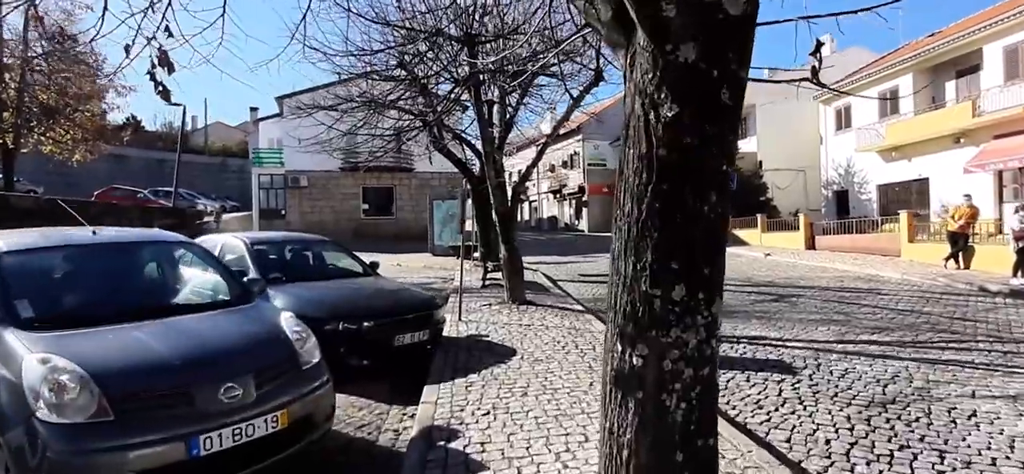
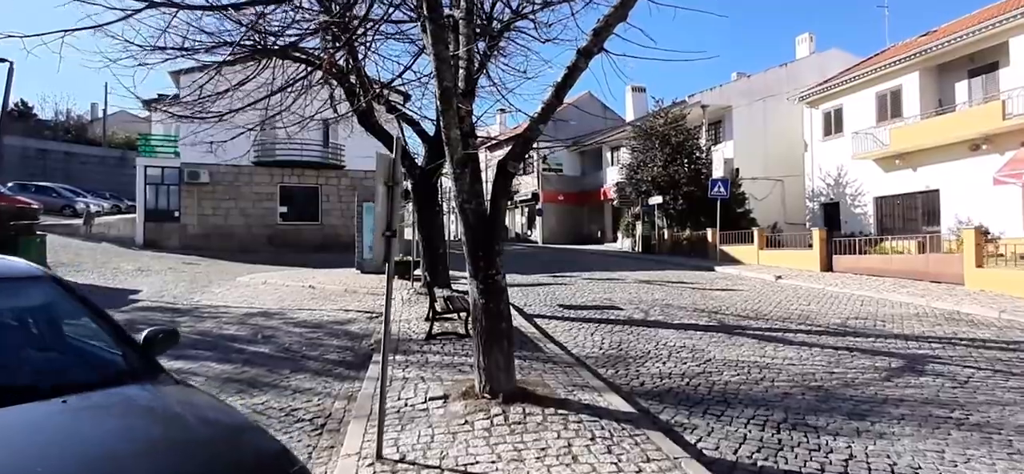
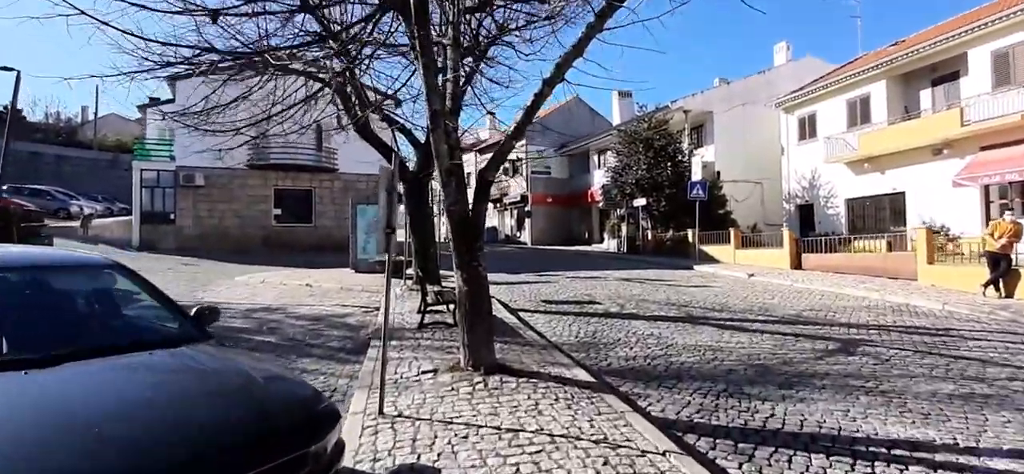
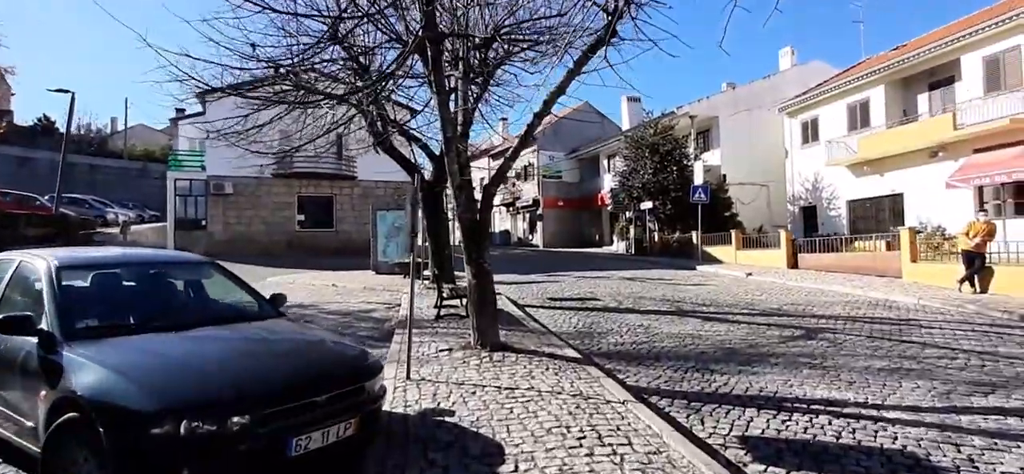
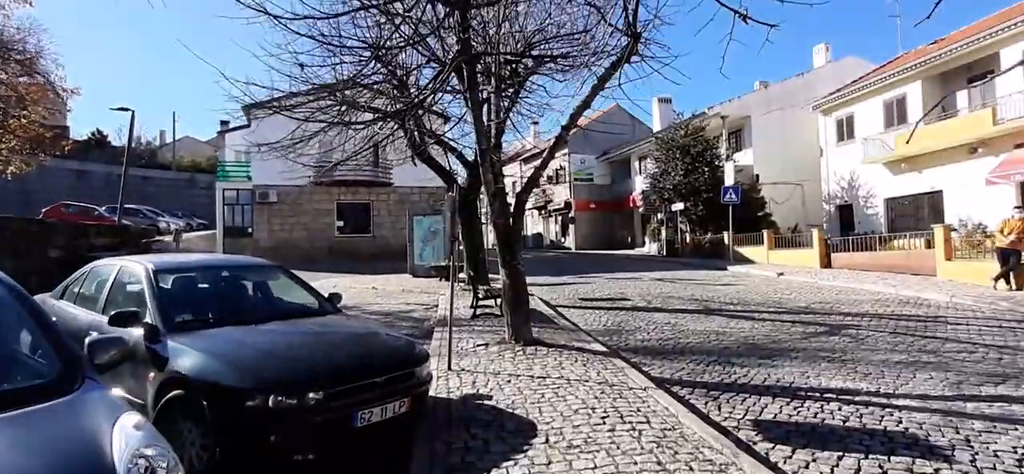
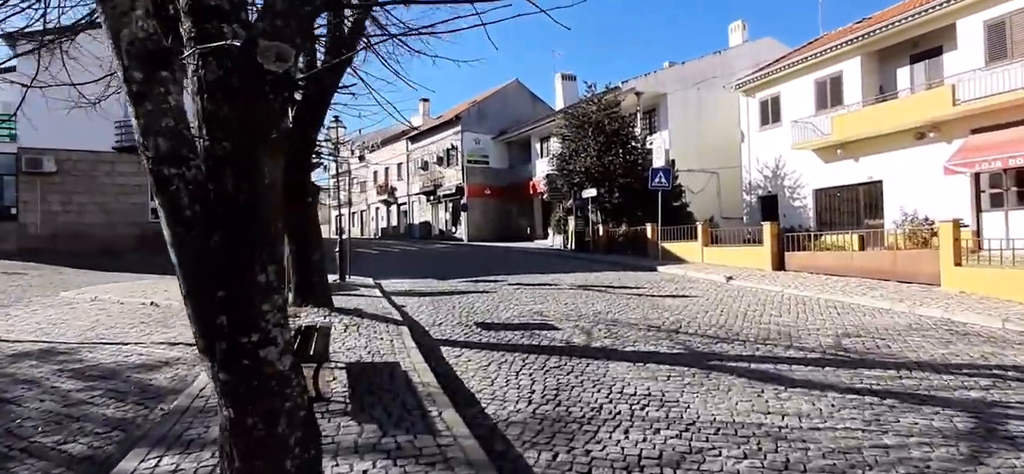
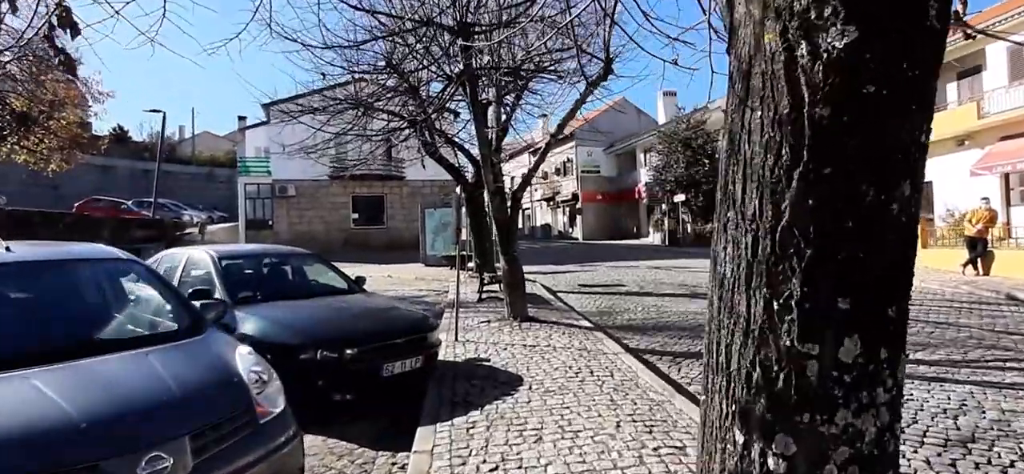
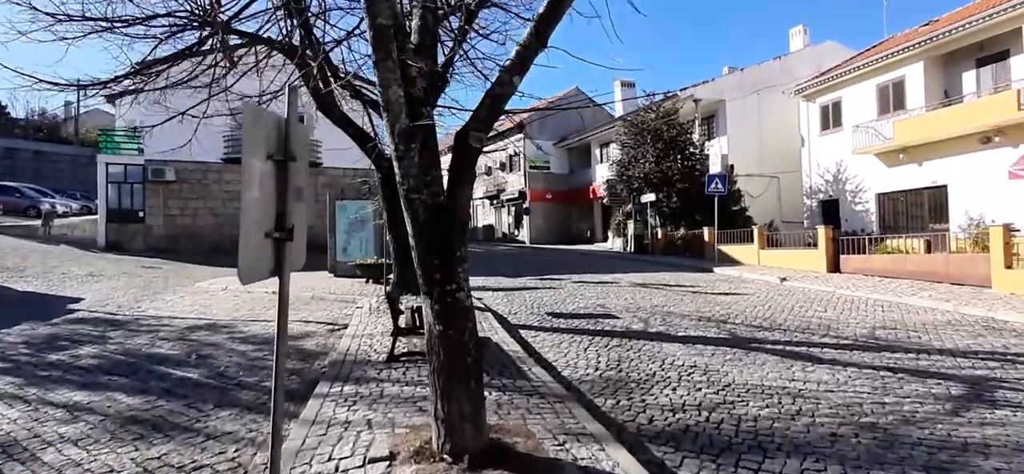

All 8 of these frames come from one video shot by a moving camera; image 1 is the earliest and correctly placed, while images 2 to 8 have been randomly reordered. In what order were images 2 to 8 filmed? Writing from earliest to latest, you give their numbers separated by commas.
7, 5, 4, 3, 2, 8, 6
